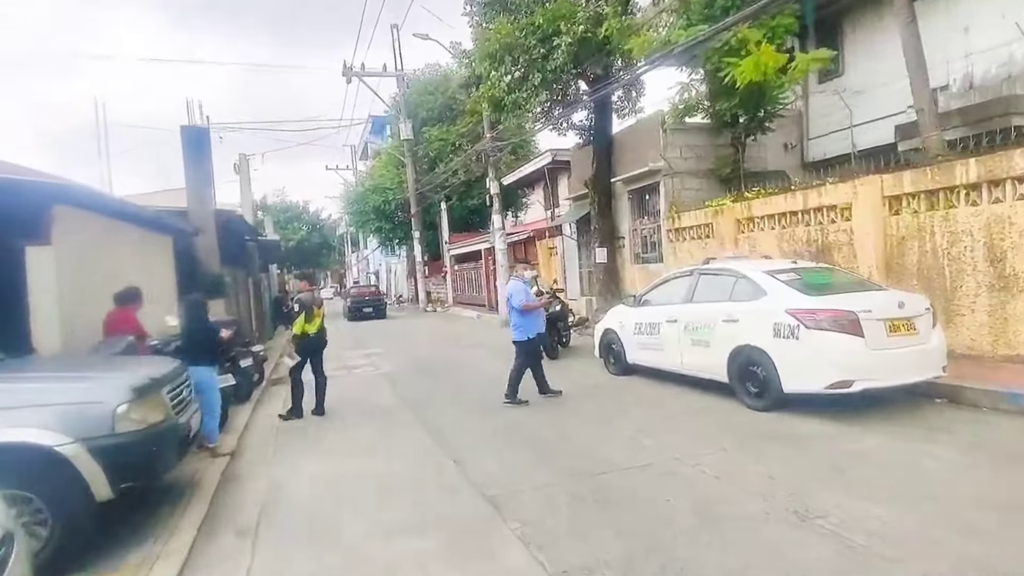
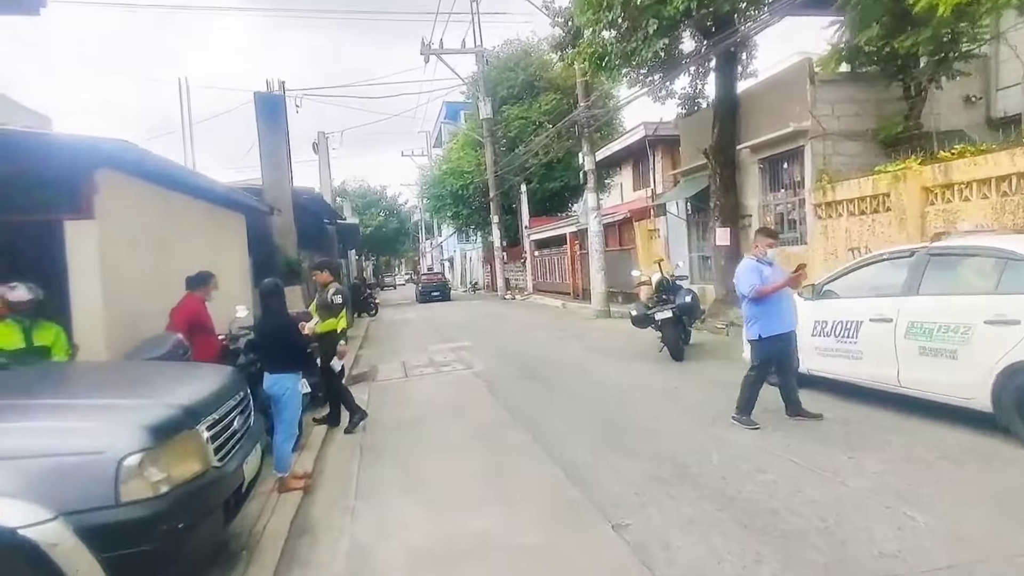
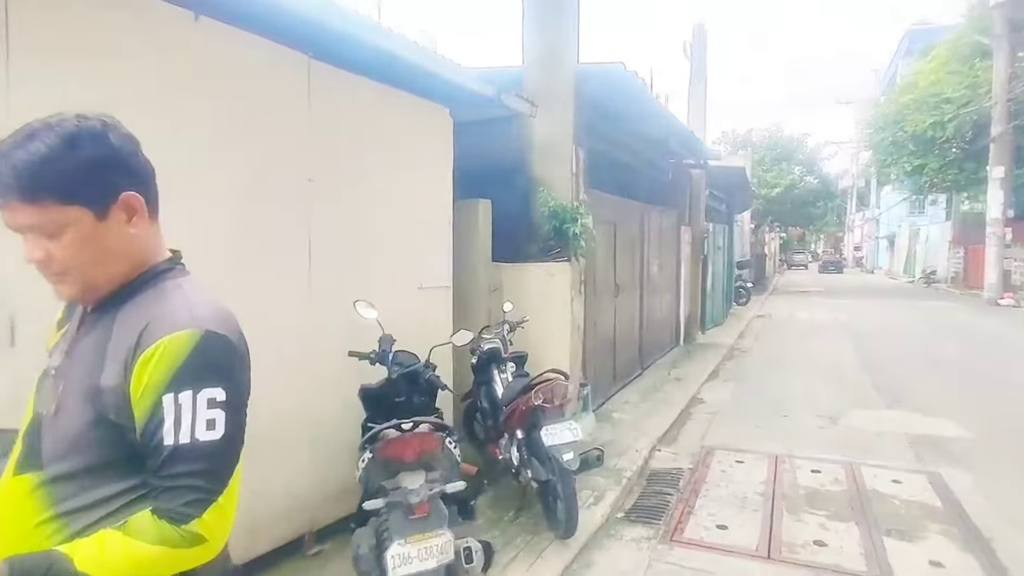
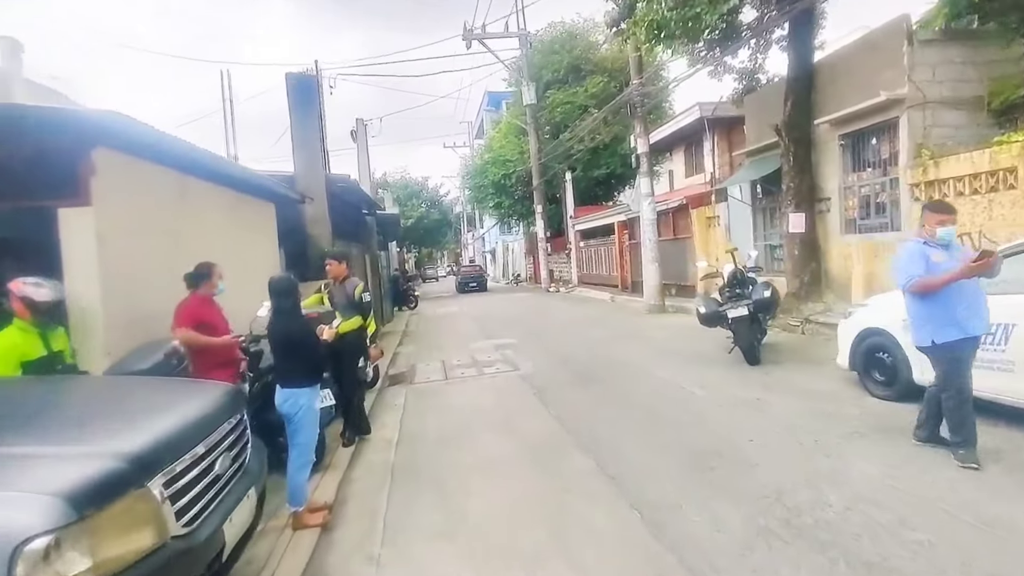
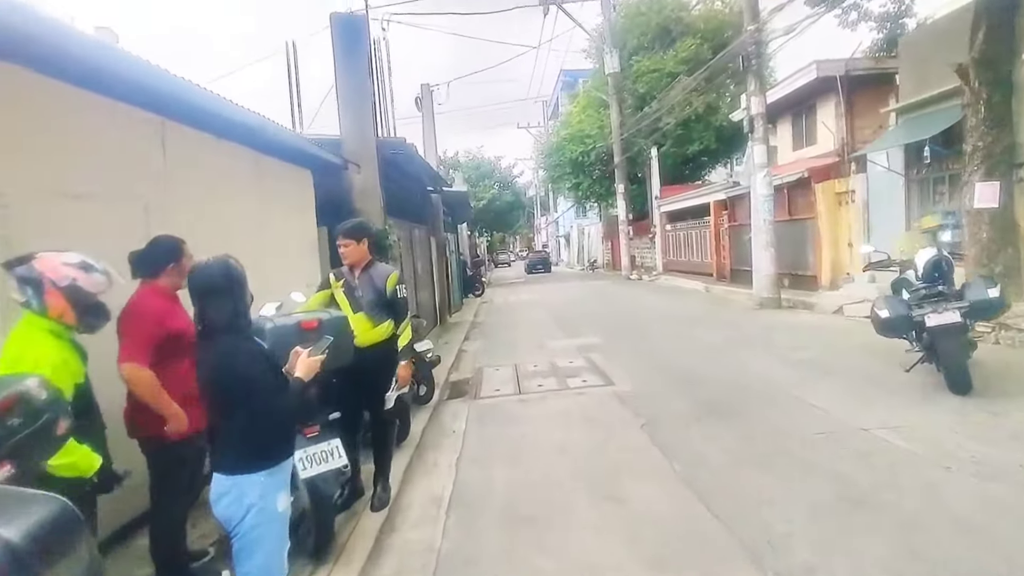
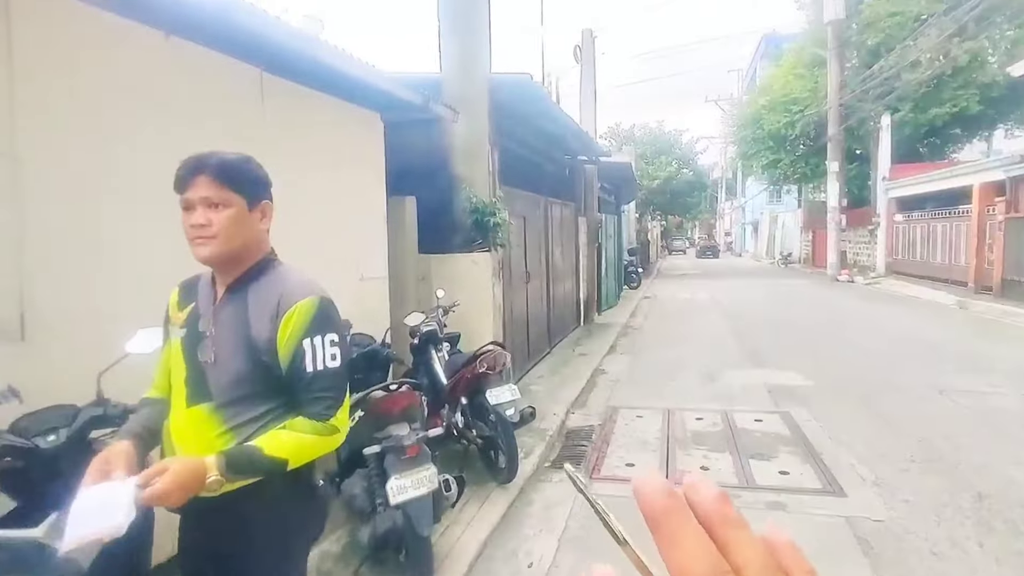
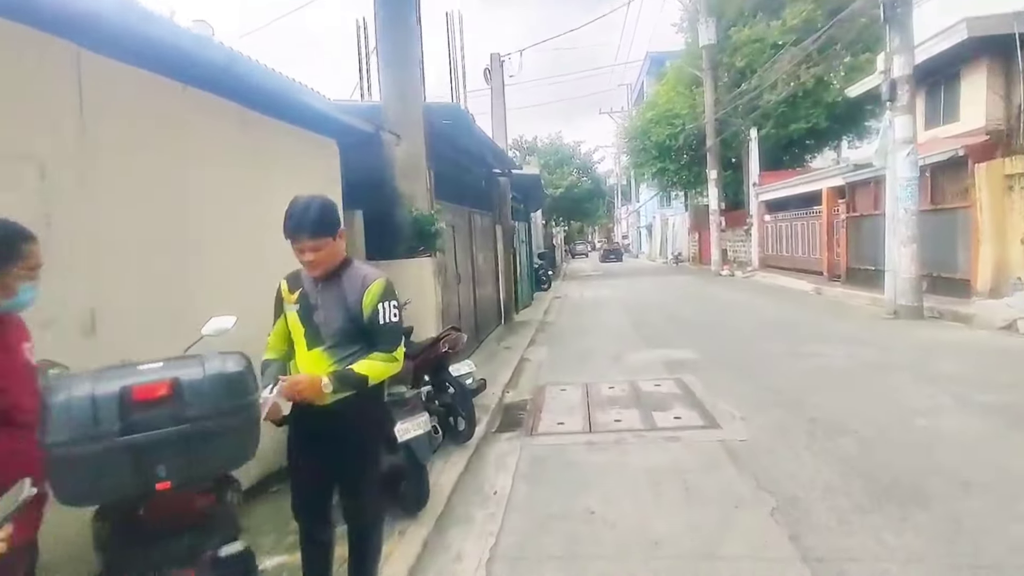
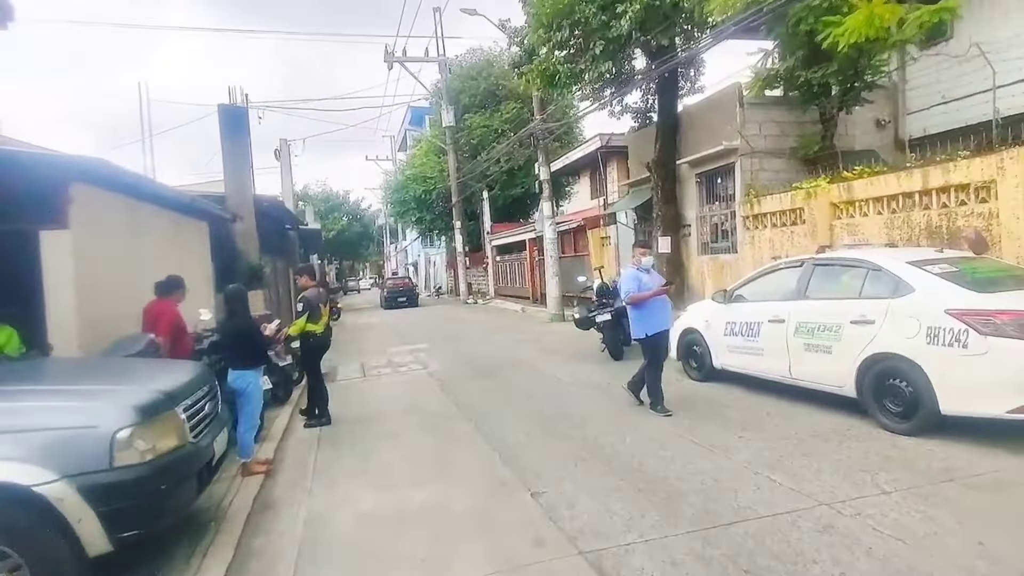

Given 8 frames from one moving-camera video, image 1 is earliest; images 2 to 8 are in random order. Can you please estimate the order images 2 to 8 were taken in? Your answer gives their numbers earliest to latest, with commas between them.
8, 2, 4, 5, 7, 6, 3
